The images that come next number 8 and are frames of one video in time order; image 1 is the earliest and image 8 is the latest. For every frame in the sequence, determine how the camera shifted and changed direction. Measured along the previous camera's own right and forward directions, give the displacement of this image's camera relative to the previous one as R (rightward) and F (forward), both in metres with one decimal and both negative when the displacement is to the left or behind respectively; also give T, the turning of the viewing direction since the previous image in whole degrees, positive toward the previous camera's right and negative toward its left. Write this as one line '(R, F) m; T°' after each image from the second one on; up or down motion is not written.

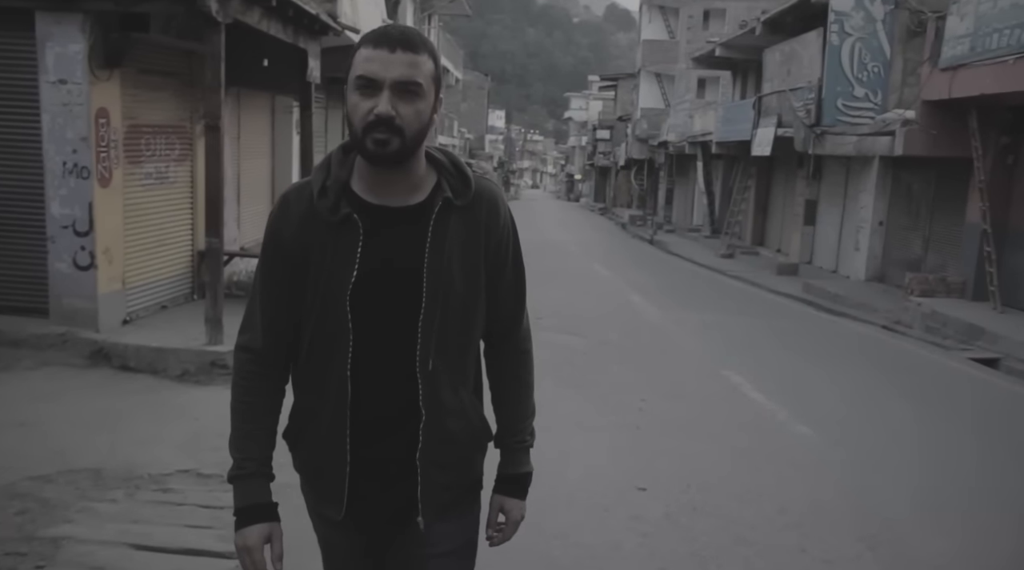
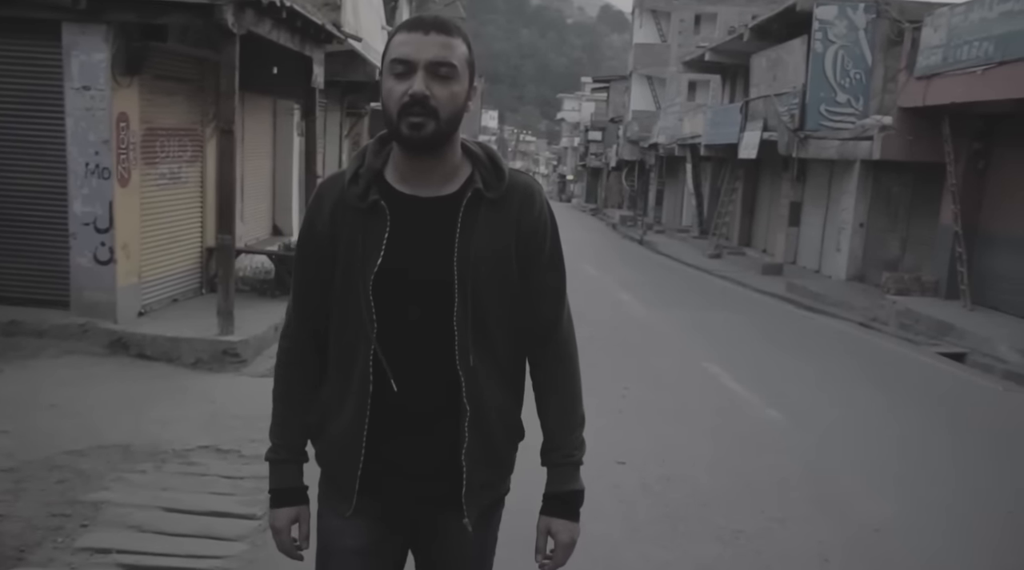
(0.0, -0.6) m; +1°
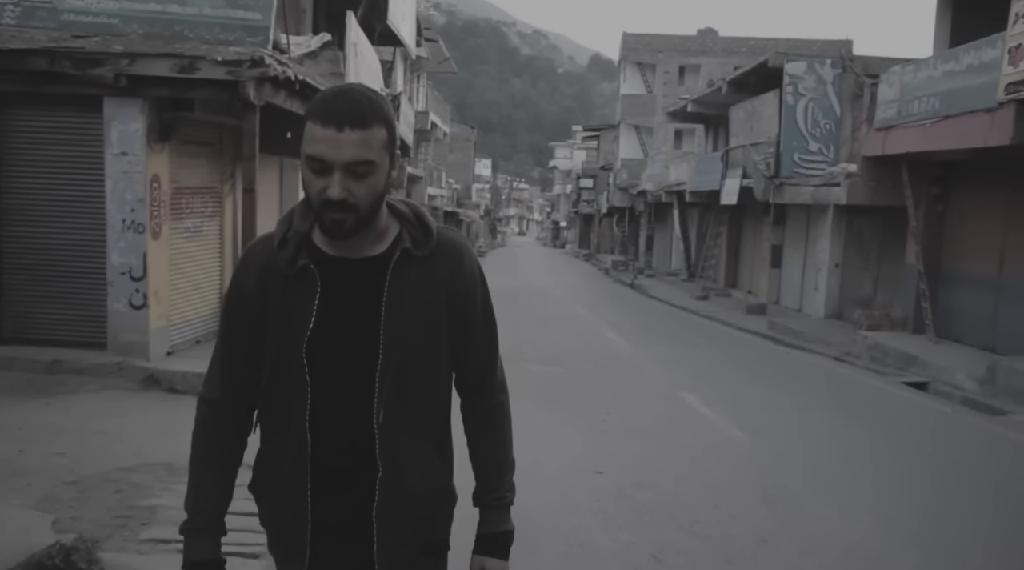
(0.0, -1.0) m; 0°
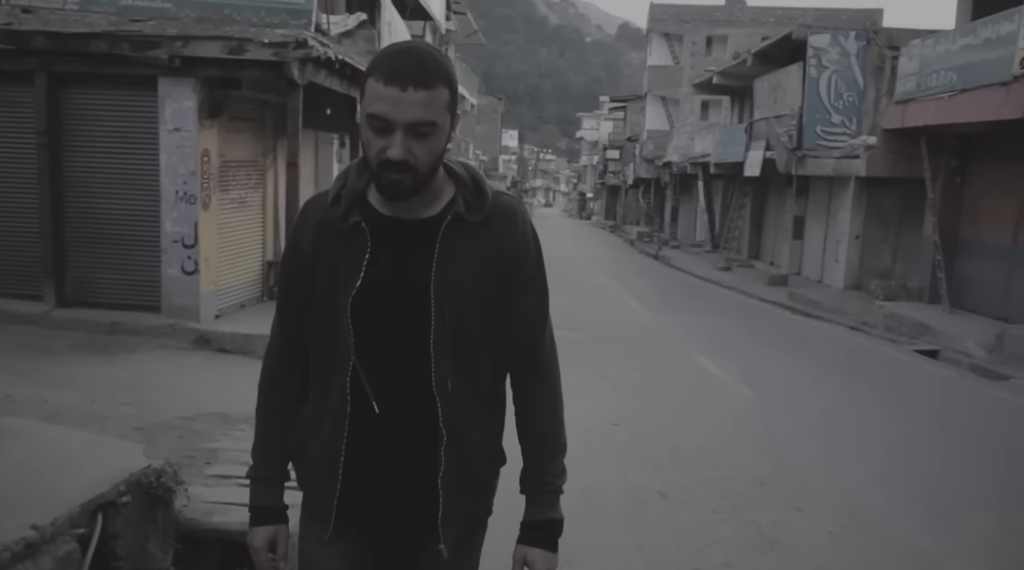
(0.0, -0.6) m; -2°
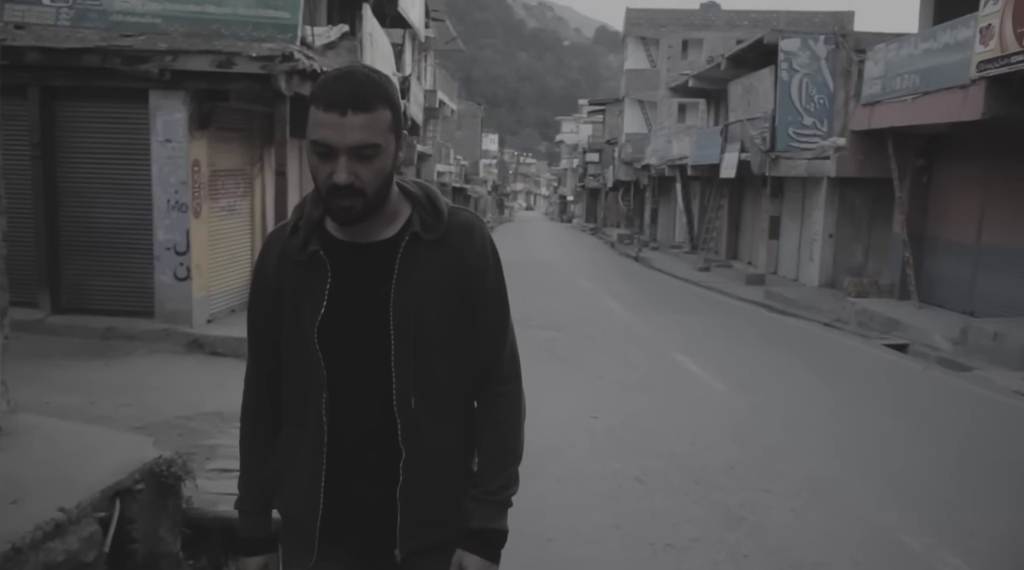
(0.0, -0.4) m; +1°
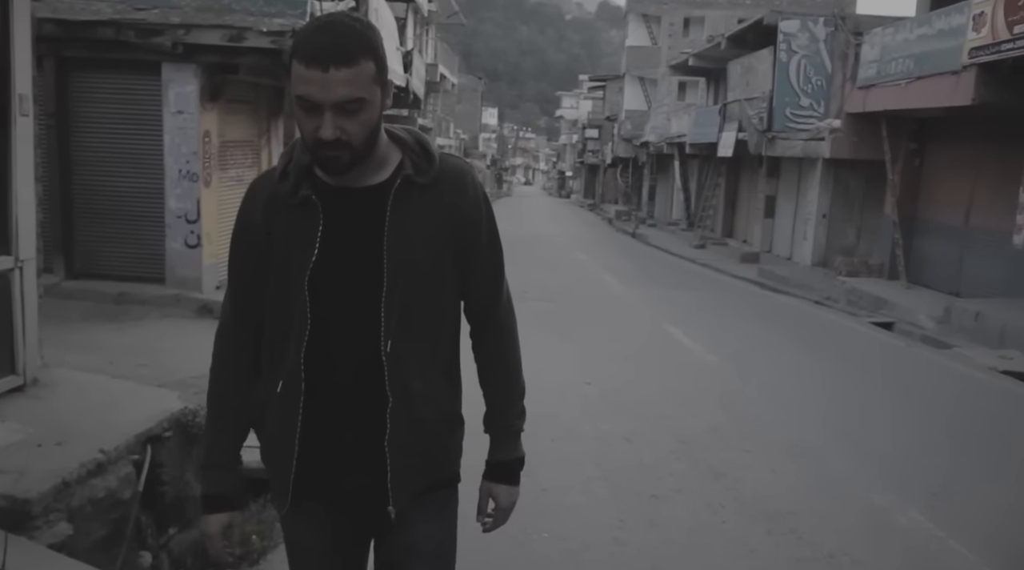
(0.0, -0.4) m; 0°
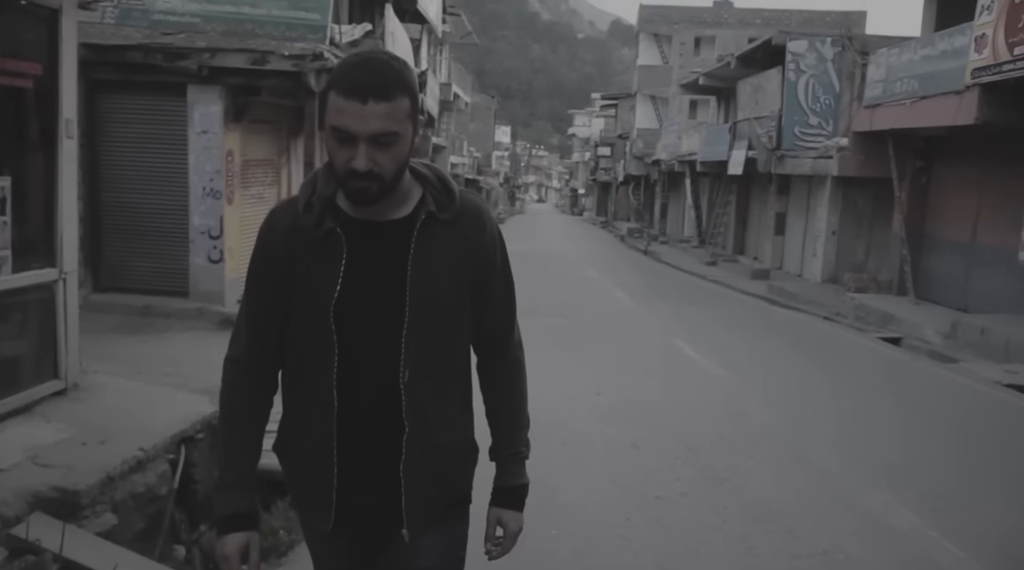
(0.0, -0.3) m; -1°
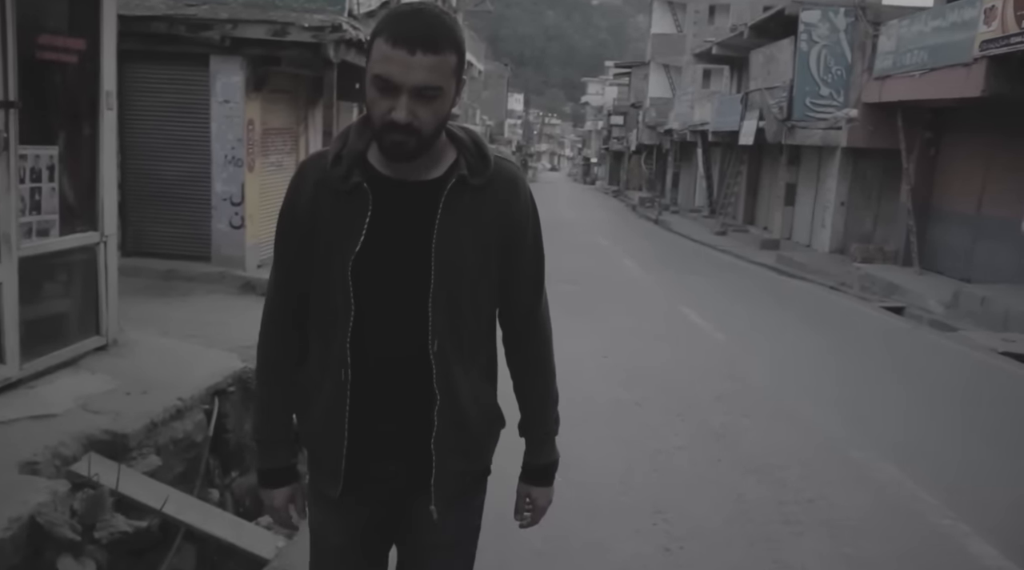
(0.0, -0.4) m; -1°
